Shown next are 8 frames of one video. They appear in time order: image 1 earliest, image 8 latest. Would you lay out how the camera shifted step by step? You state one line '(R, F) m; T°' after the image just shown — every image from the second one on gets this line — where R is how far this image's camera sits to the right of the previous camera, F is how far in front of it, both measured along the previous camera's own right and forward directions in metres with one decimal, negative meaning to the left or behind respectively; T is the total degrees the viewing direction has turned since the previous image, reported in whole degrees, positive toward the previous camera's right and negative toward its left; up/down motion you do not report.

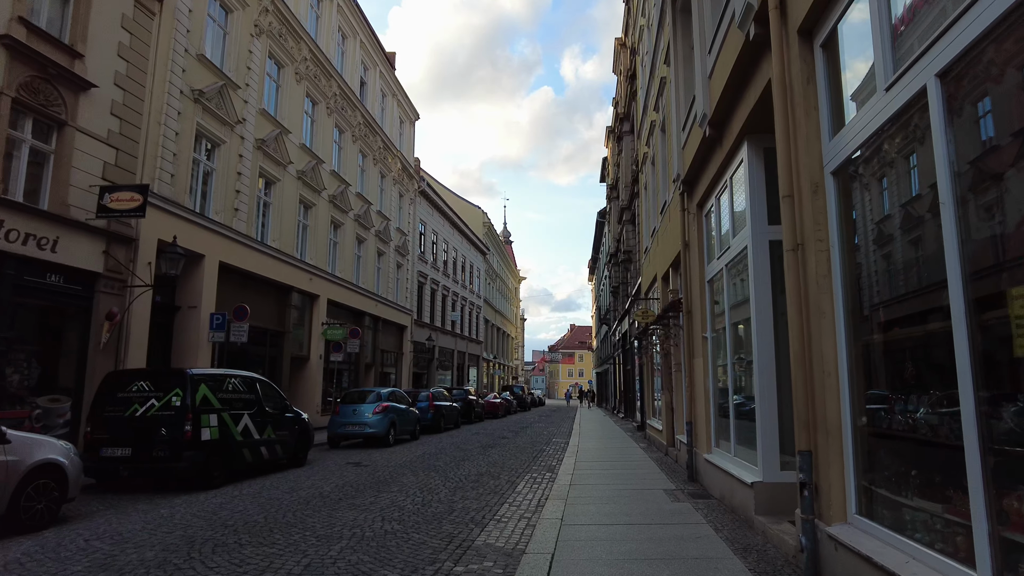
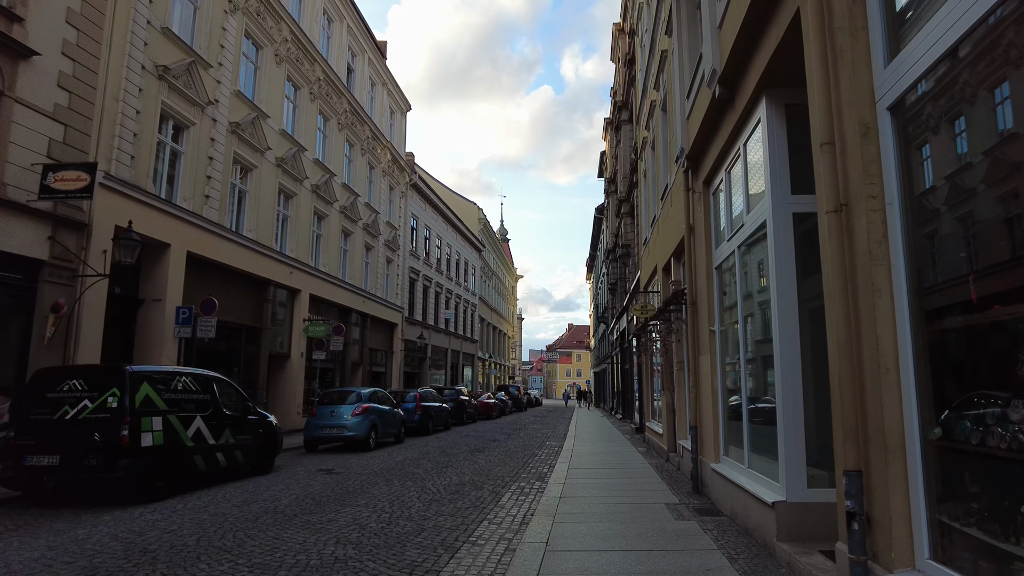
(+0.2, +1.1) m; 0°
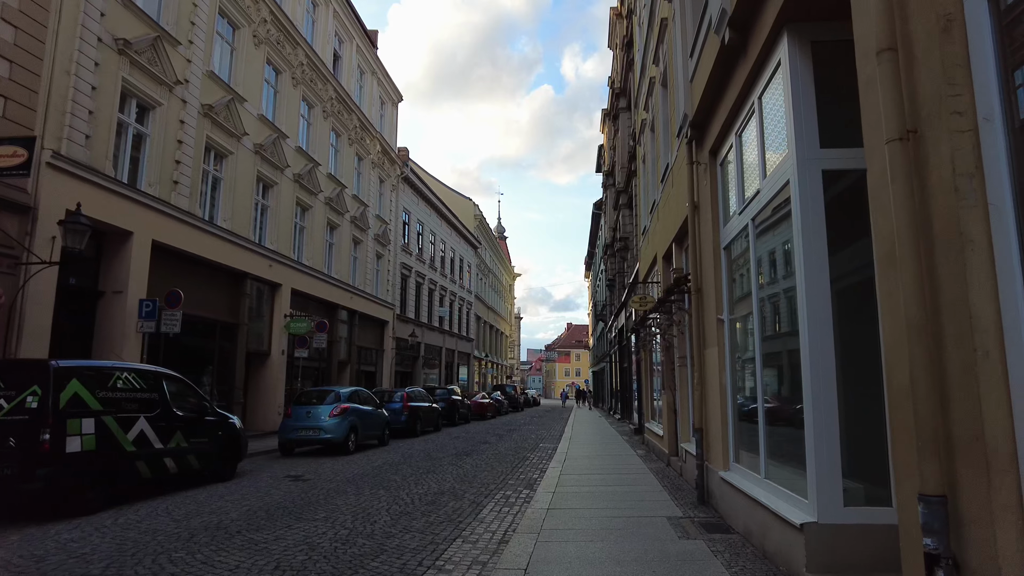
(+0.2, +1.1) m; 0°
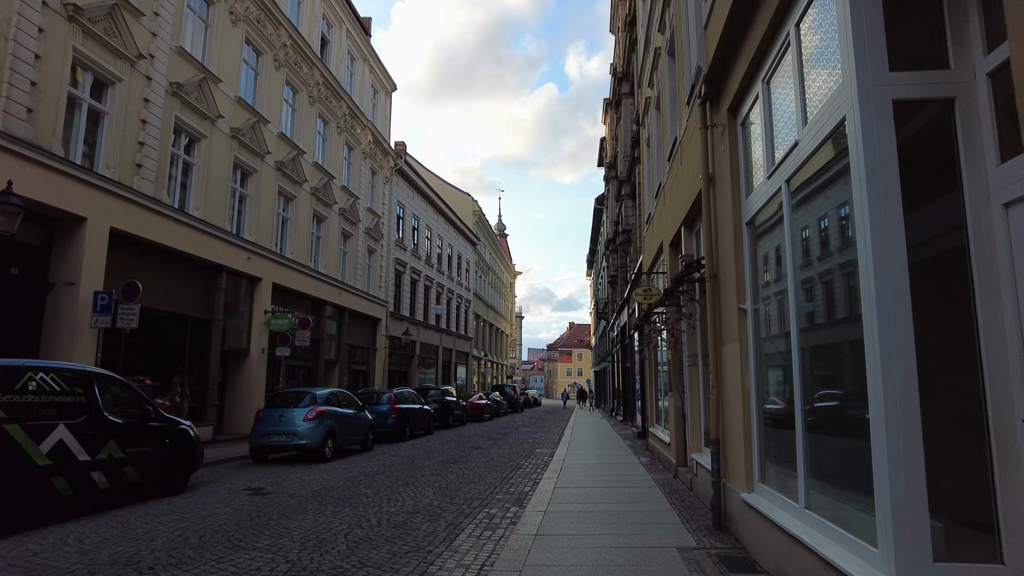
(+0.2, +1.3) m; 0°
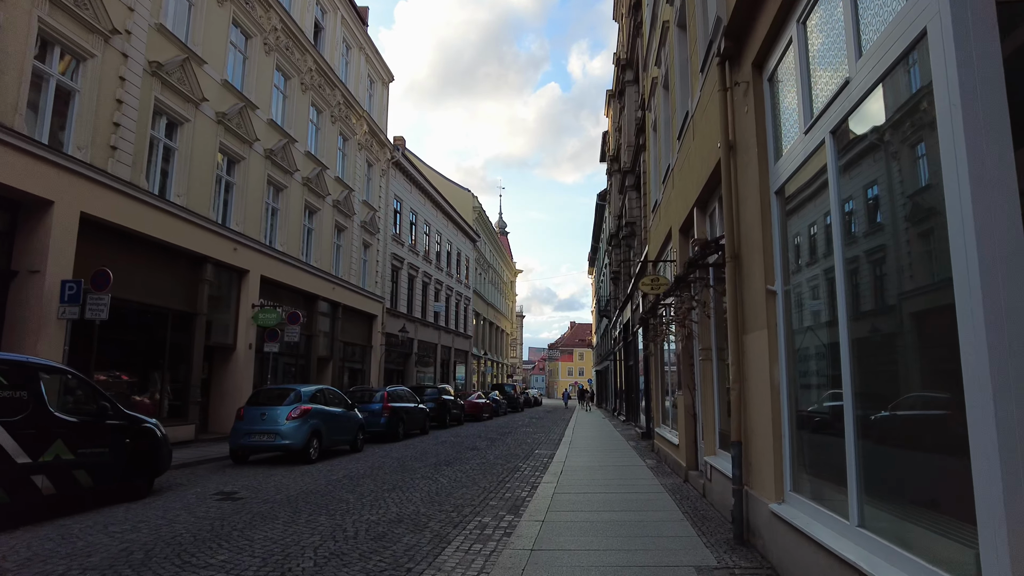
(+0.1, +0.8) m; 0°
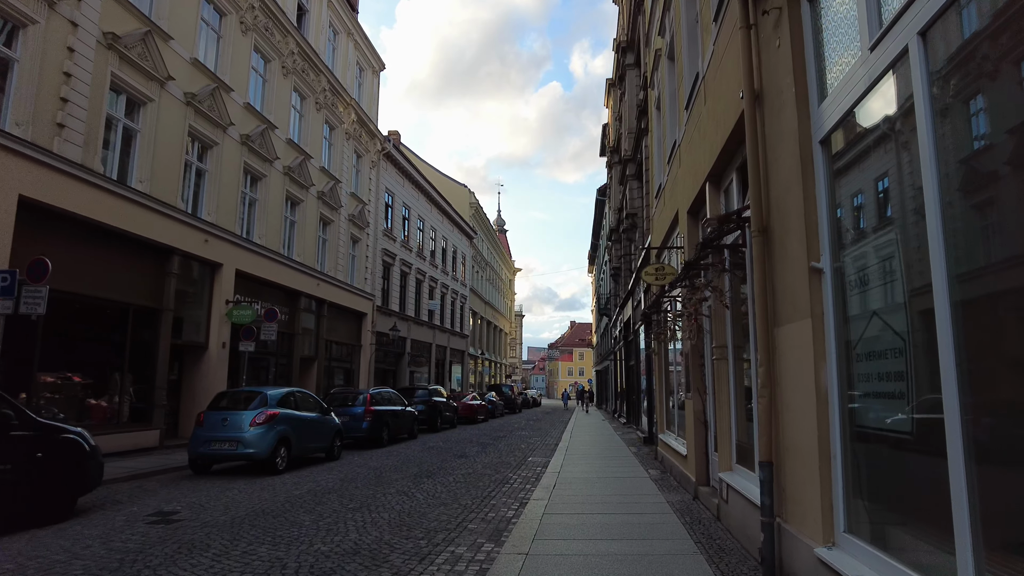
(+0.2, +1.2) m; 0°
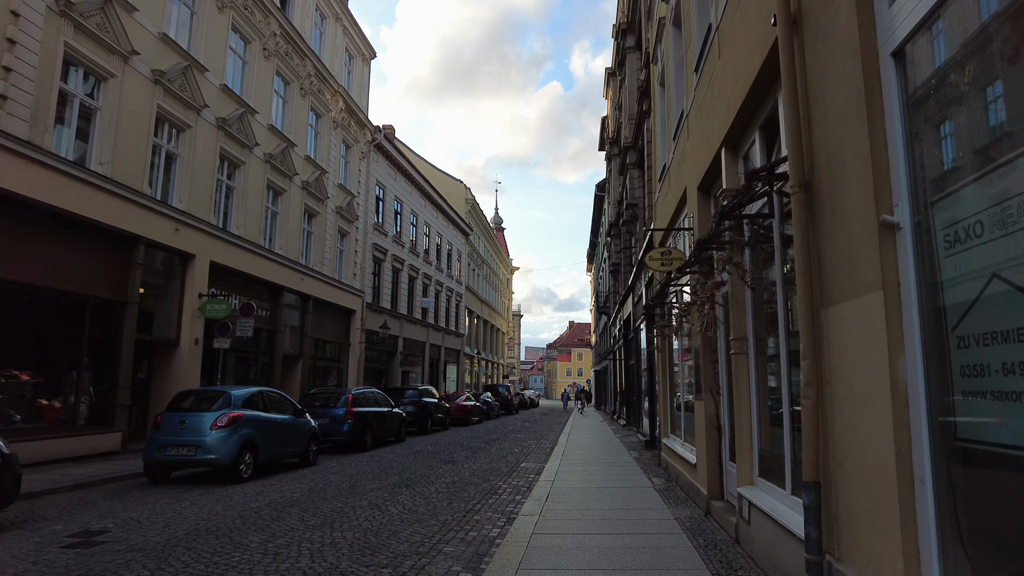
(+0.2, +1.1) m; 0°
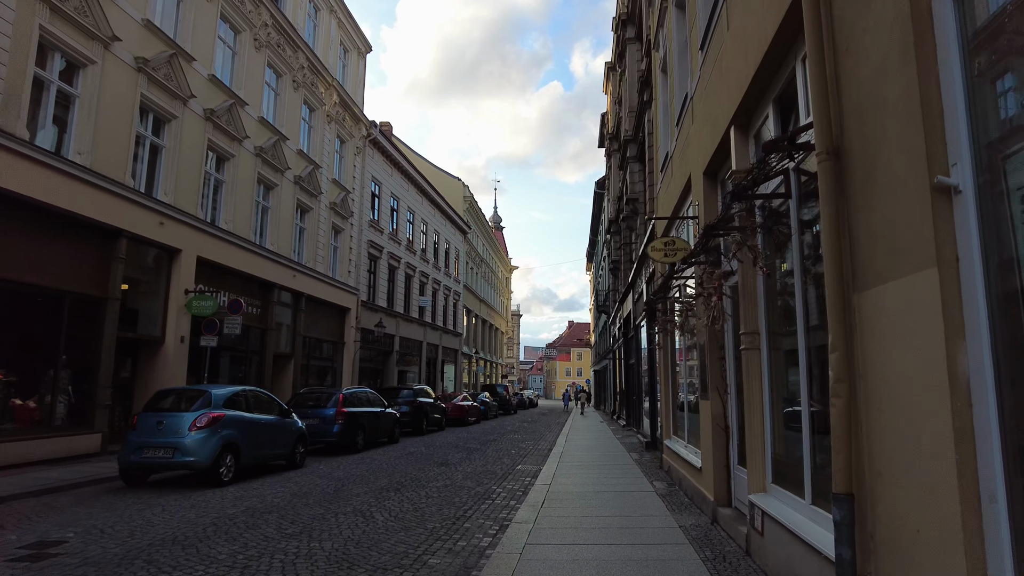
(+0.1, +0.5) m; 0°
